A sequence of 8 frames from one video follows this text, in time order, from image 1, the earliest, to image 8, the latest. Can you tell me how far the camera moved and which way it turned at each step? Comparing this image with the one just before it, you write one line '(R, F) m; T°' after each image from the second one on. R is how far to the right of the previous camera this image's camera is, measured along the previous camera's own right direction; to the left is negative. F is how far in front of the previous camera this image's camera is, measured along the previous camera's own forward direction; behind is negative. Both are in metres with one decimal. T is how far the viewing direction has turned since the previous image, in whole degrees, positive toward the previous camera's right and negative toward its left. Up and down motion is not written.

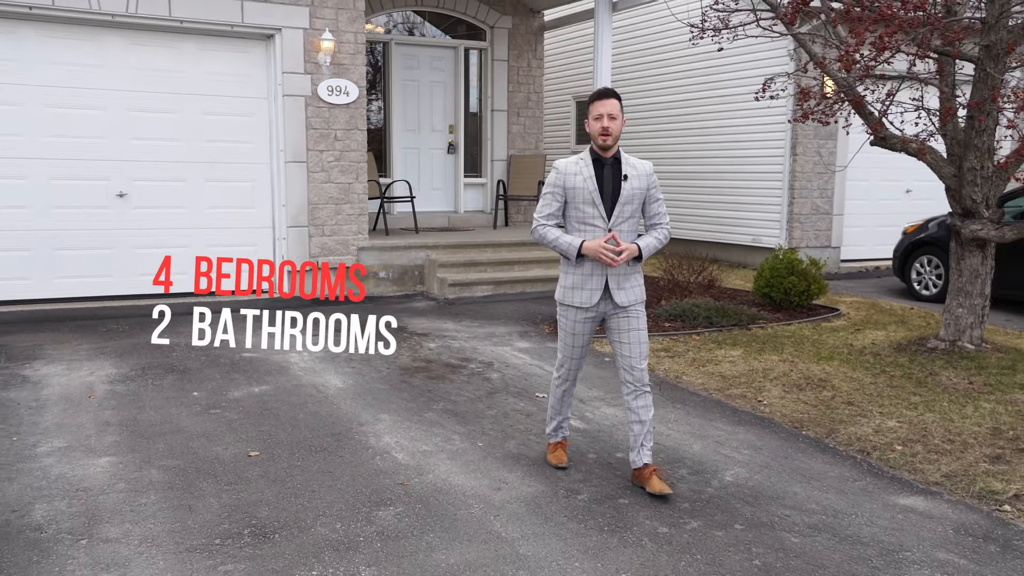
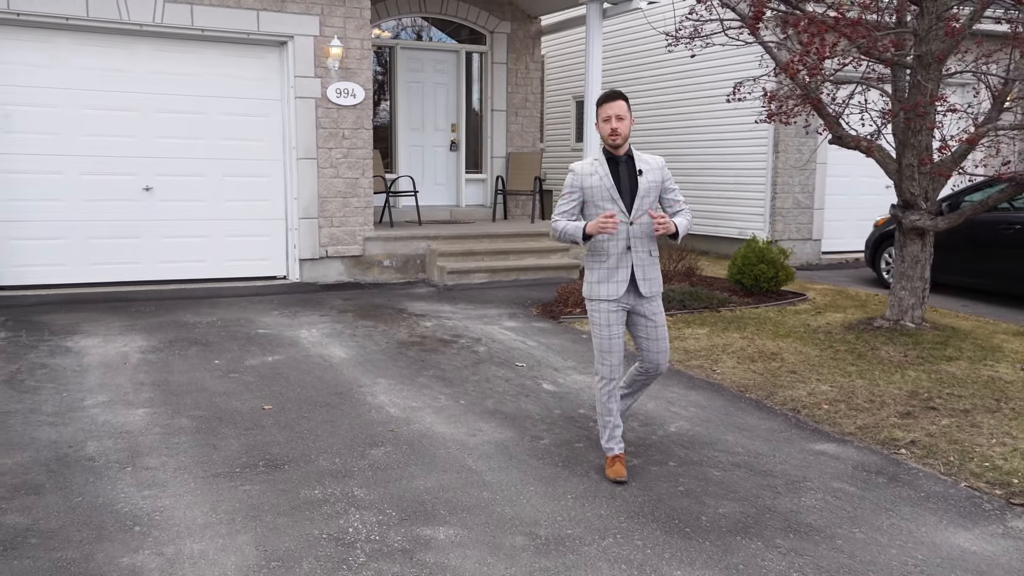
(+0.2, -0.7) m; -1°
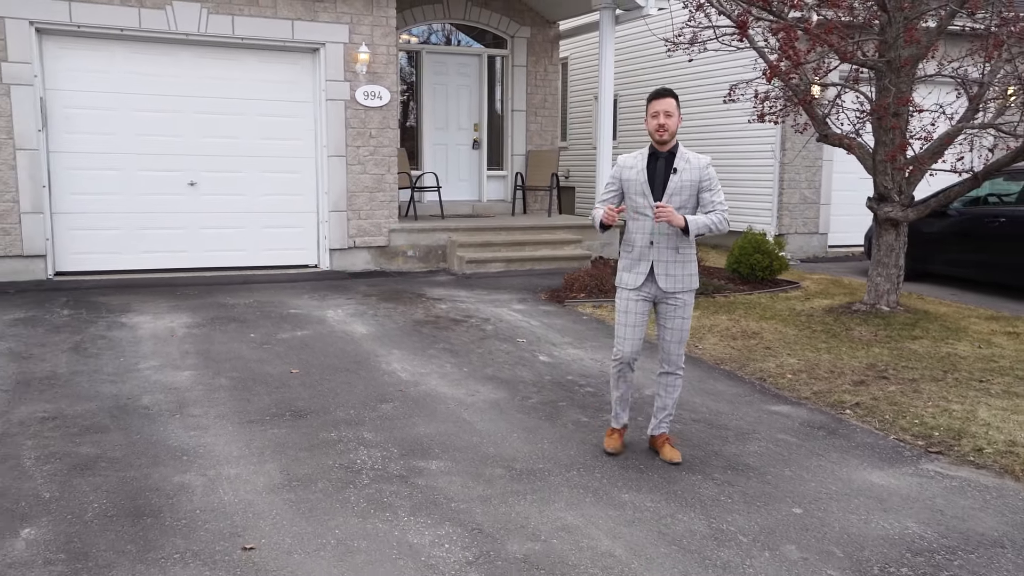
(+0.3, -0.7) m; -2°
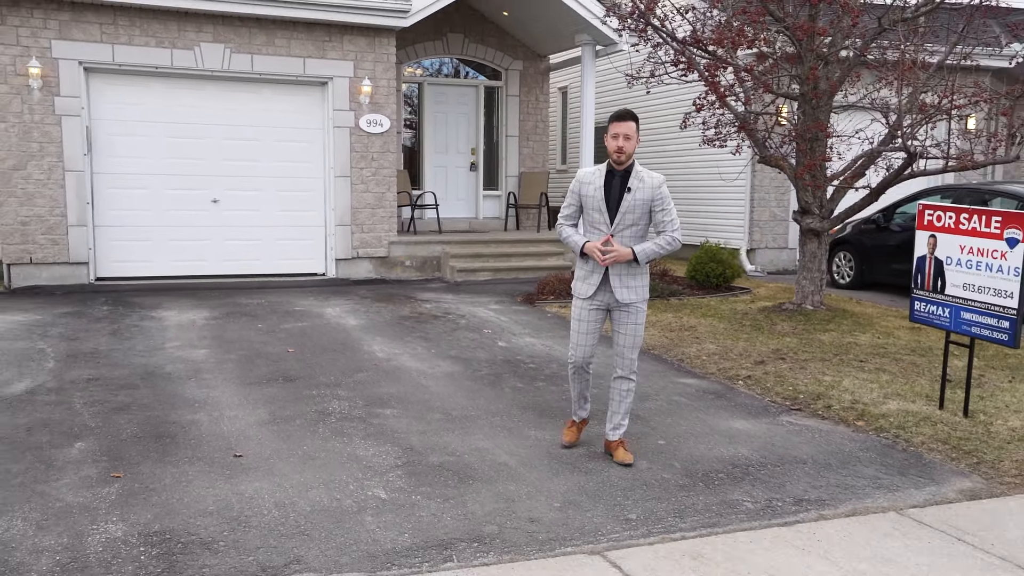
(+0.5, -1.2) m; -2°
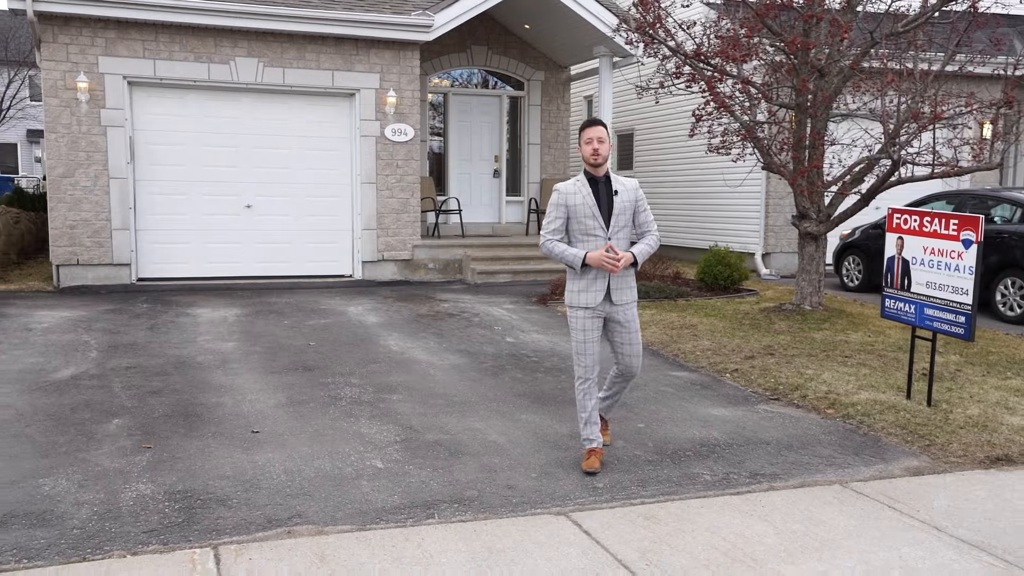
(+0.3, -0.5) m; -2°
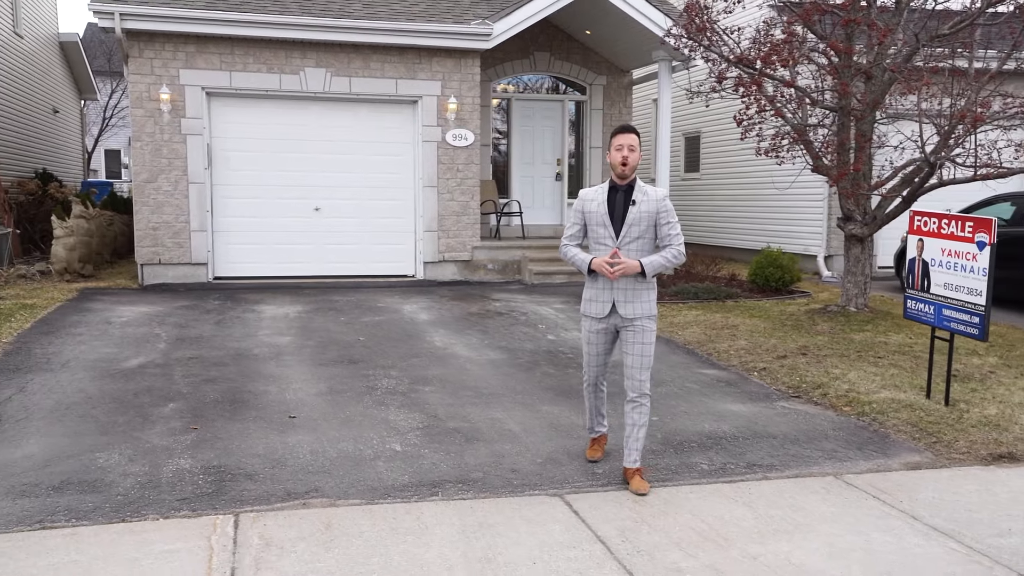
(+0.4, -0.3) m; -5°
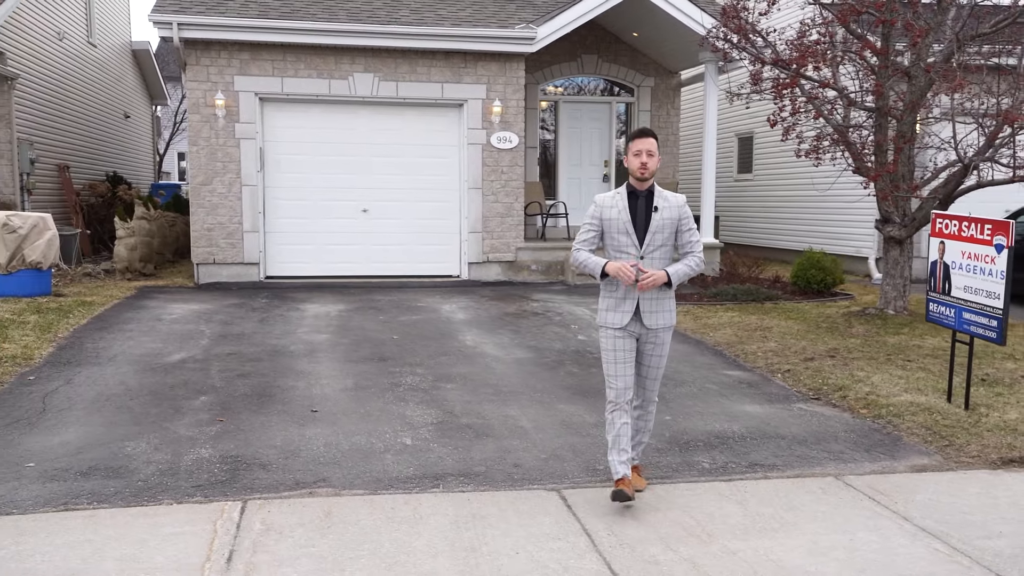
(+0.3, -0.1) m; -4°
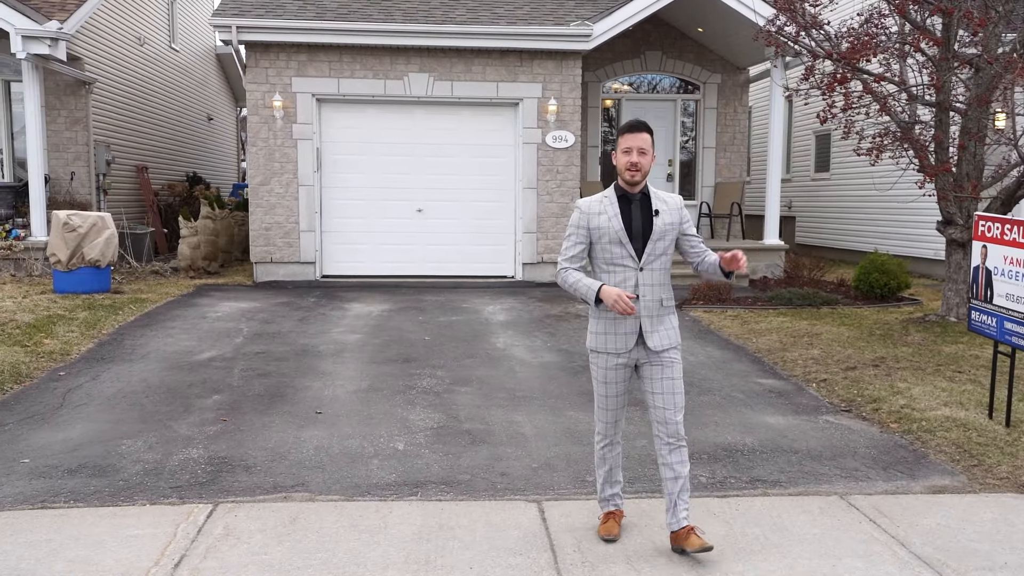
(+0.5, +0.2) m; -6°
